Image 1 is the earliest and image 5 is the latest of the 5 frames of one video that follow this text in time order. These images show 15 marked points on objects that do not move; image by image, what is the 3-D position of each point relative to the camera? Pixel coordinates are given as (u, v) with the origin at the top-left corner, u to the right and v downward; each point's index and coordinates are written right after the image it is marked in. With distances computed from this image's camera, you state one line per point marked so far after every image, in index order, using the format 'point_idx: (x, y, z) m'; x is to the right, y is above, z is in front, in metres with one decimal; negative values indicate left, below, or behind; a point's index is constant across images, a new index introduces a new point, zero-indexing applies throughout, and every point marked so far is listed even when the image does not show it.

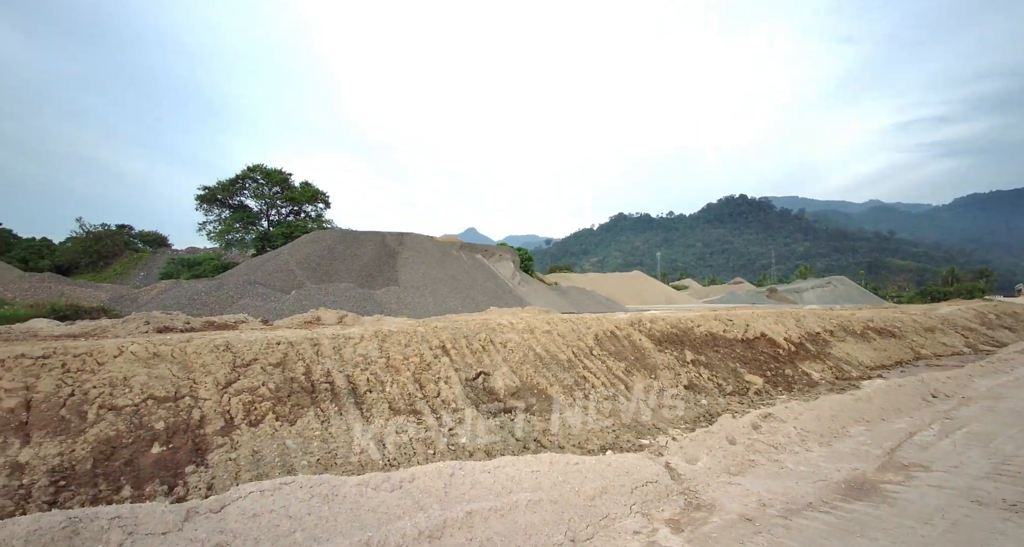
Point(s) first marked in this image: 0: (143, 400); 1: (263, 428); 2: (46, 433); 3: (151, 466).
0: (-3.7, -1.3, +4.1) m
1: (-2.6, -1.6, +4.3) m
2: (-4.2, -1.4, +3.7) m
3: (-3.4, -1.8, +3.8) m
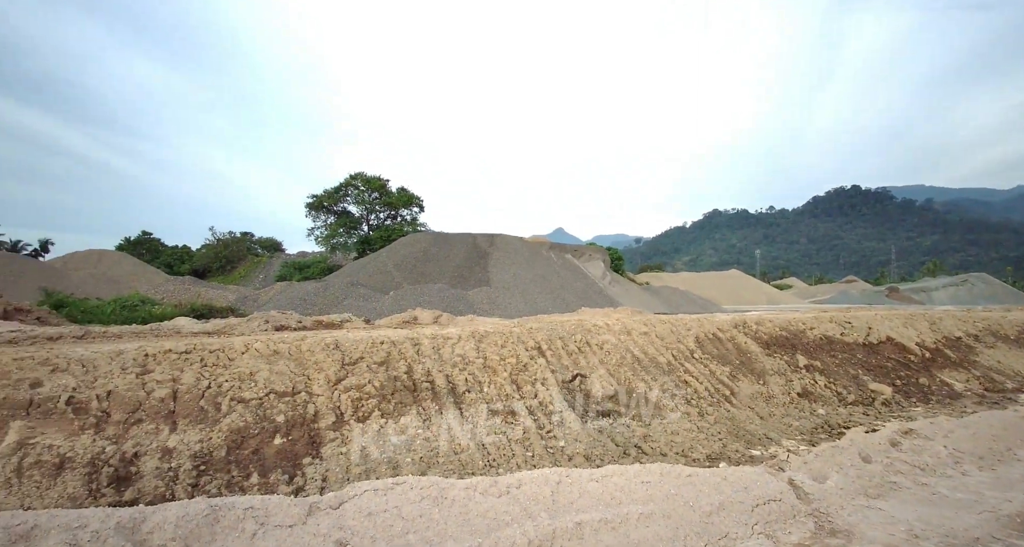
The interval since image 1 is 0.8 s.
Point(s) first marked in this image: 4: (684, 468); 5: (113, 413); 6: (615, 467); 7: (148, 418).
0: (-2.6, -1.3, +4.5) m
1: (-1.5, -1.6, +4.4) m
2: (-3.2, -1.5, +4.1) m
3: (-2.4, -1.8, +4.1) m
4: (+1.7, -1.9, +4.1) m
5: (-3.9, -1.4, +4.1) m
6: (+1.0, -1.9, +4.1) m
7: (-3.6, -1.5, +4.2) m
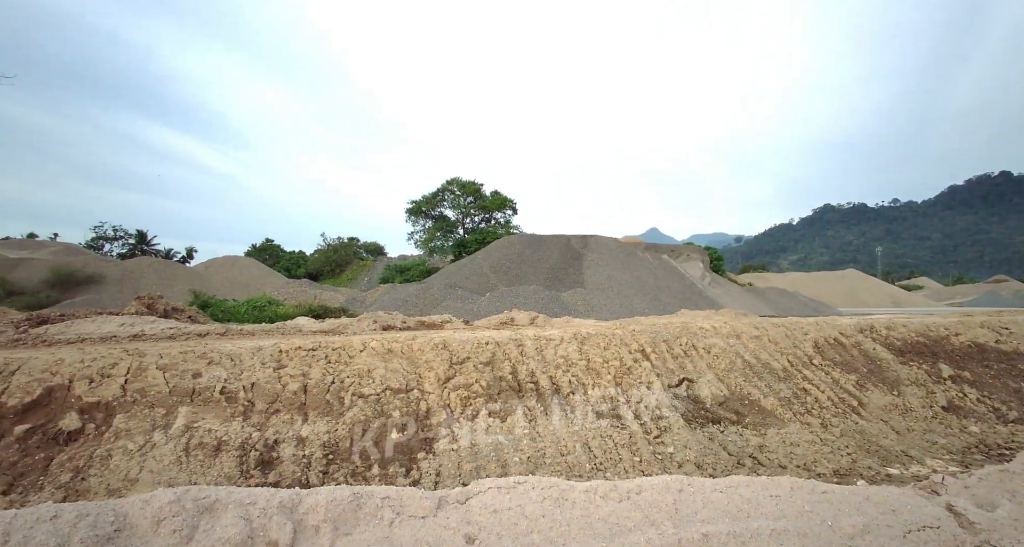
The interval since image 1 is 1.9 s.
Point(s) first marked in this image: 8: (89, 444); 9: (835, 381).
0: (-1.5, -1.3, +4.7) m
1: (-0.4, -1.7, +4.6) m
2: (-2.1, -1.5, +4.5) m
3: (-1.3, -1.9, +4.3) m
4: (+2.8, -1.9, +3.8) m
5: (-2.7, -1.4, +4.5) m
6: (+2.1, -1.9, +3.8) m
7: (-2.5, -1.5, +4.5) m
8: (-4.0, -1.6, +3.9) m
9: (+4.2, -1.4, +5.4) m
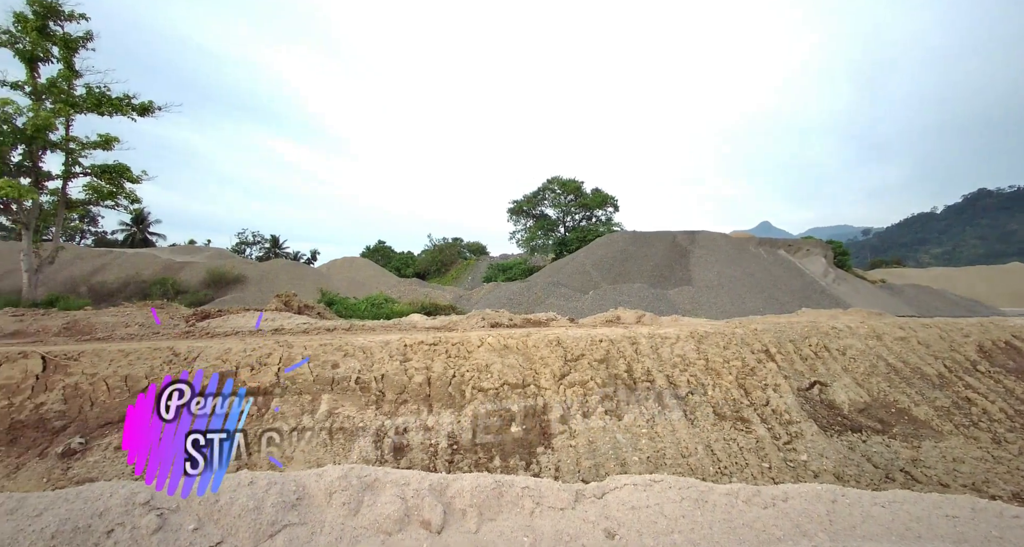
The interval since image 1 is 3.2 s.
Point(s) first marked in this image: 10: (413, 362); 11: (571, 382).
0: (-0.1, -1.3, +4.8) m
1: (+0.9, -1.6, +4.5) m
2: (-0.8, -1.5, +4.7) m
3: (0.0, -1.8, +4.4) m
4: (+3.9, -1.9, +3.3) m
5: (-1.4, -1.4, +4.8) m
6: (+3.3, -1.8, +3.4) m
7: (-1.2, -1.5, +4.8) m
8: (-2.8, -1.6, +4.4) m
9: (+5.5, -1.3, +4.7) m
10: (-1.2, -1.1, +5.1) m
11: (+0.6, -1.3, +4.8) m
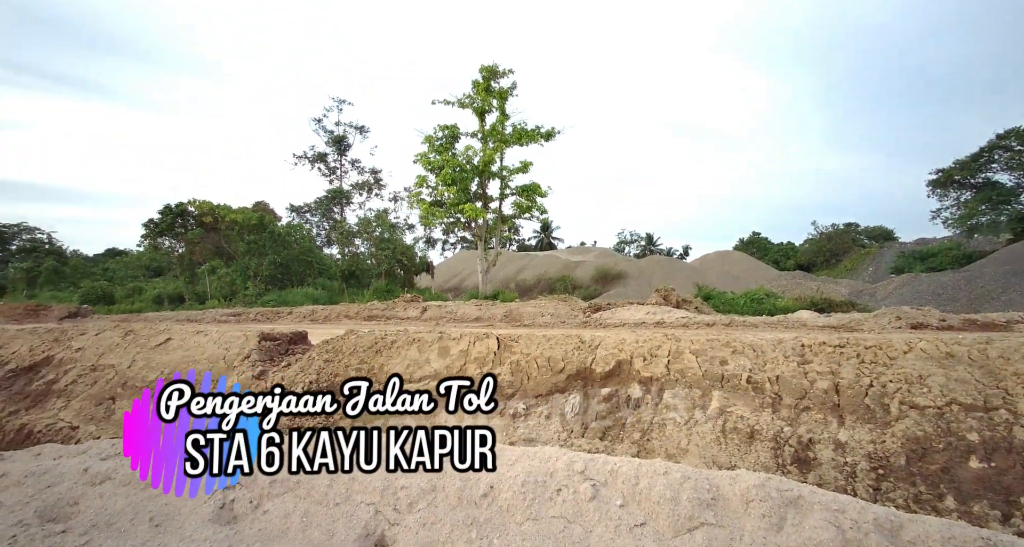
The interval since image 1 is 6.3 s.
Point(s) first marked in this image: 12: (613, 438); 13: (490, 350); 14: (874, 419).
0: (+4.1, -1.2, +3.8) m
1: (+4.8, -1.5, +2.9) m
2: (+3.4, -1.4, +3.9) m
3: (+4.0, -1.7, +3.3) m
4: (+6.9, -1.7, +0.4) m
5: (+2.9, -1.3, +4.4) m
6: (+6.3, -1.7, +0.8) m
7: (+3.2, -1.4, +4.2) m
8: (+1.6, -1.6, +4.7) m
9: (+8.9, -1.1, +0.8) m
10: (+3.3, -1.0, +4.5) m
11: (+4.8, -1.2, +3.4) m
12: (+1.2, -1.9, +4.7) m
13: (-0.4, -1.1, +5.8) m
14: (+3.5, -1.4, +3.9) m
